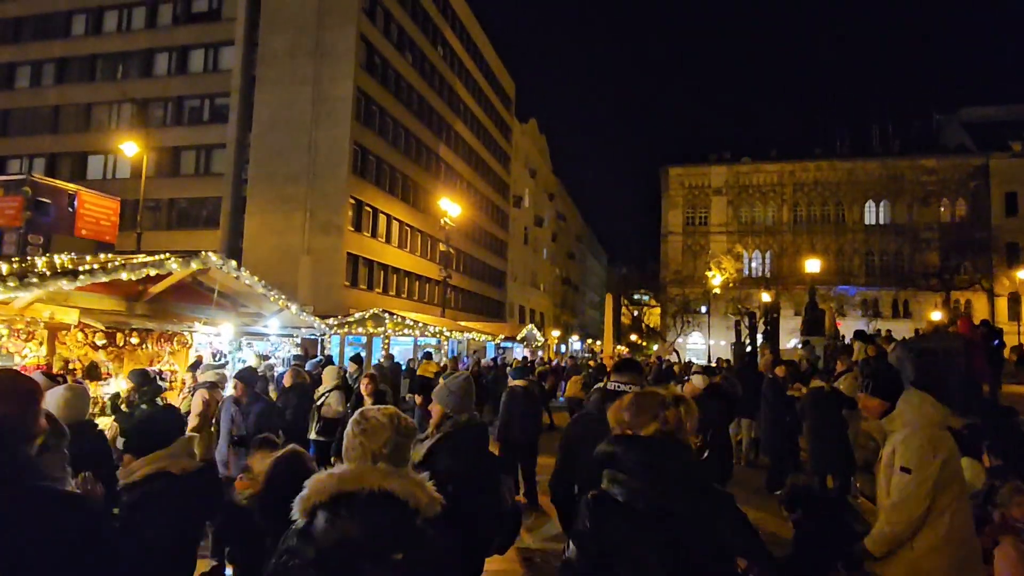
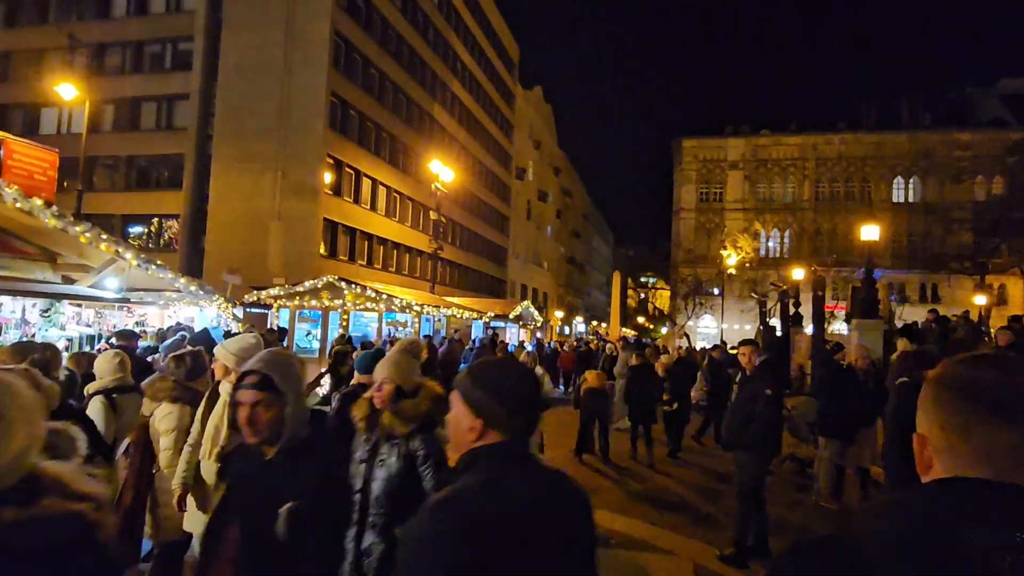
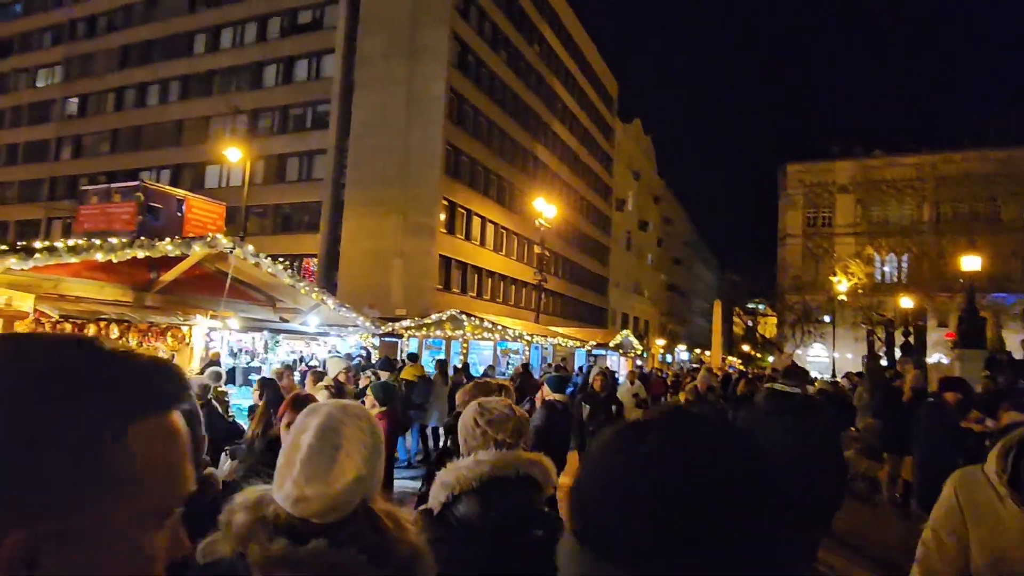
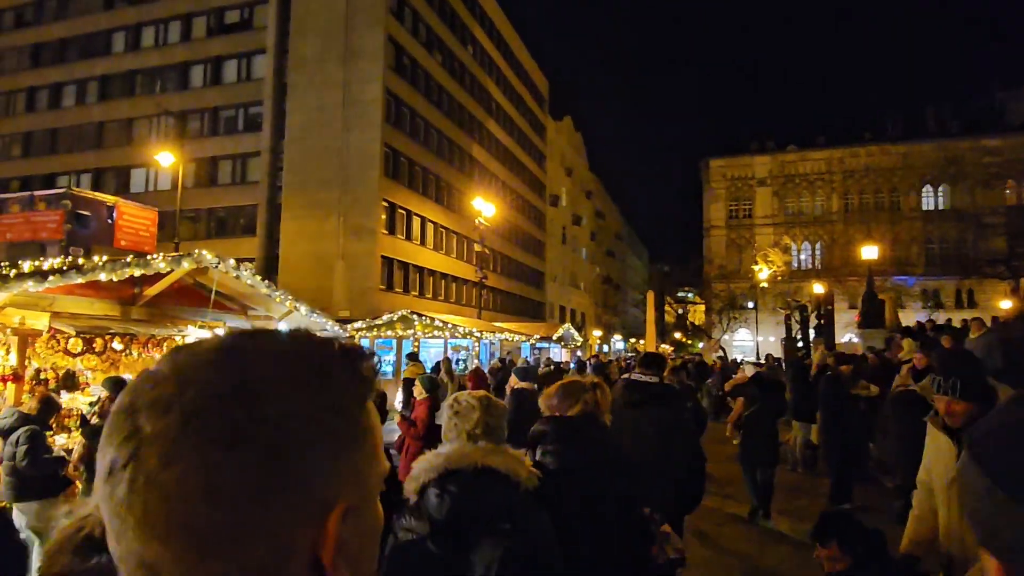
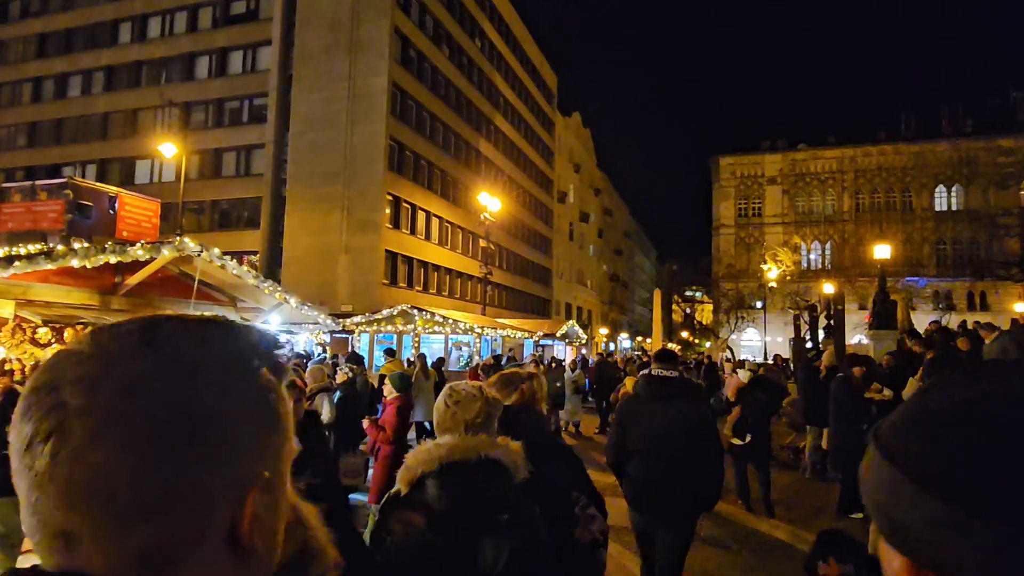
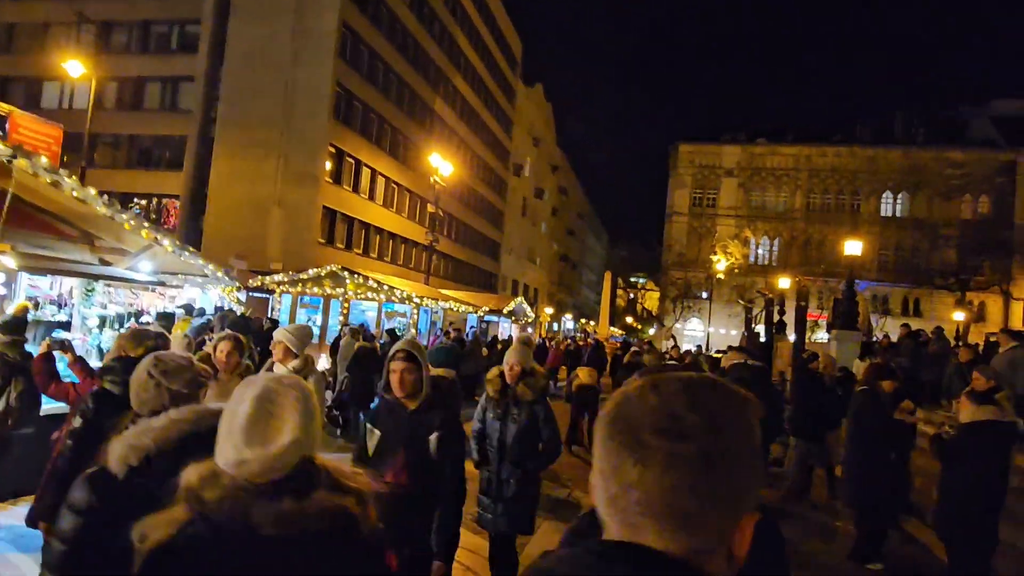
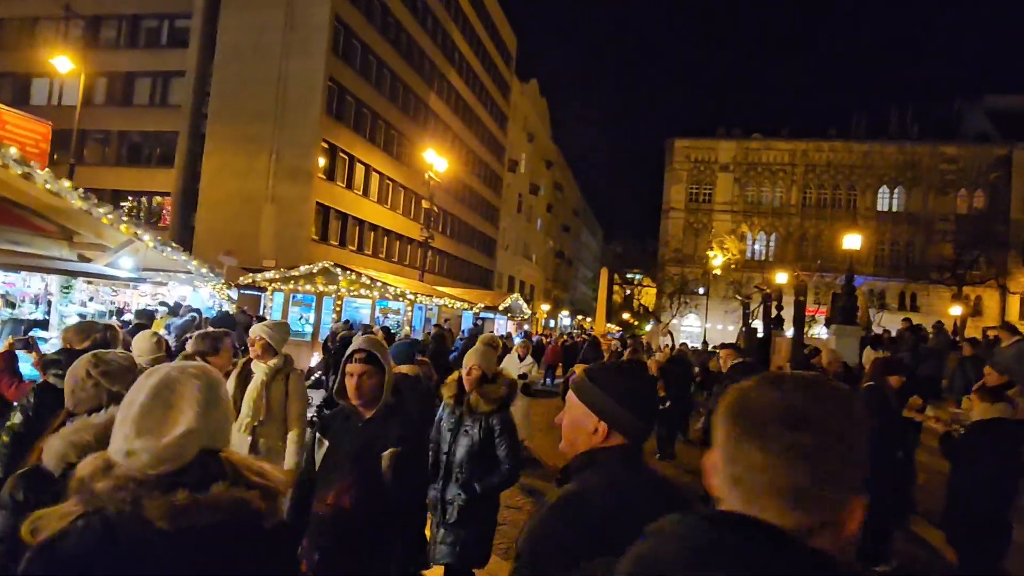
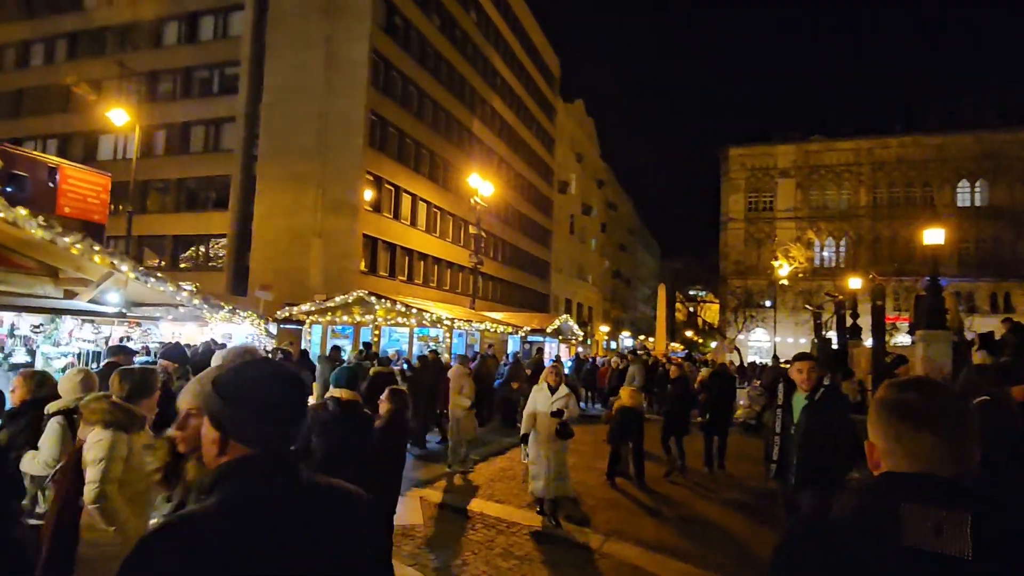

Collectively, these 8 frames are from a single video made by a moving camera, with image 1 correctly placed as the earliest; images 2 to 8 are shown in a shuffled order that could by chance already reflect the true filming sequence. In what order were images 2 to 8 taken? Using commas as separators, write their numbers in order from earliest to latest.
4, 5, 3, 6, 7, 2, 8
